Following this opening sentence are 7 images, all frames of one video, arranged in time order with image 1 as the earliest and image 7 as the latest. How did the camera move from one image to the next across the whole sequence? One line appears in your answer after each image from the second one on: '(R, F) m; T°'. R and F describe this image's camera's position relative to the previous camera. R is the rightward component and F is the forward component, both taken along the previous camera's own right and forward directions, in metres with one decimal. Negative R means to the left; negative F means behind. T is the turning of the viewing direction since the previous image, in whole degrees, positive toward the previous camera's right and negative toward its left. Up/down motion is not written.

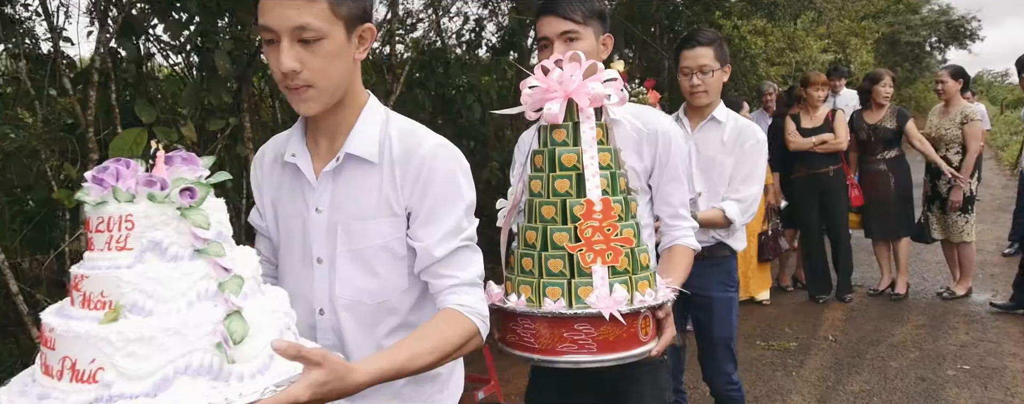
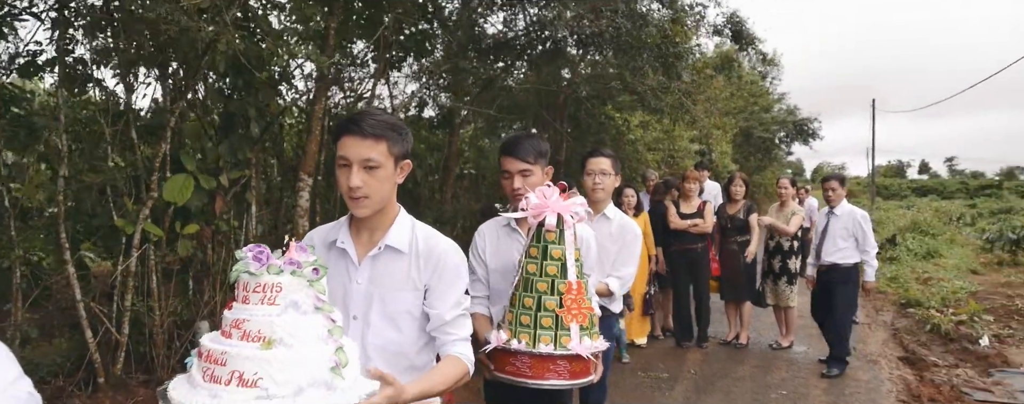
(-0.3, -0.6) m; +11°
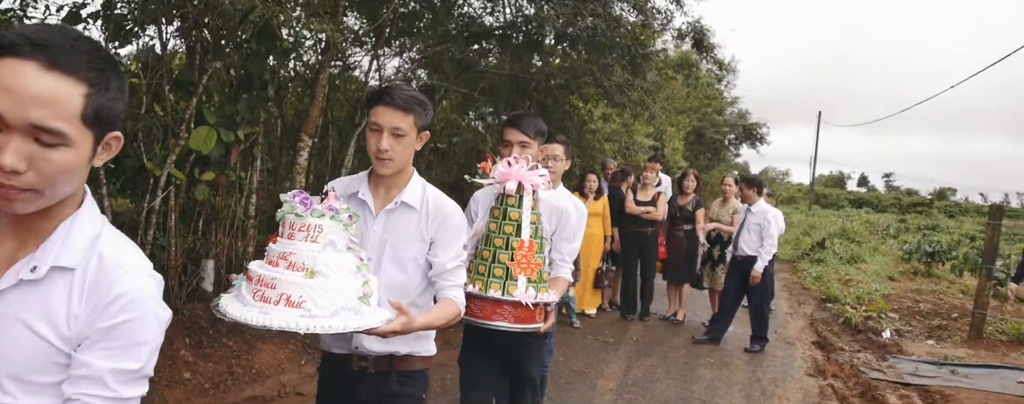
(-0.2, -0.4) m; +5°
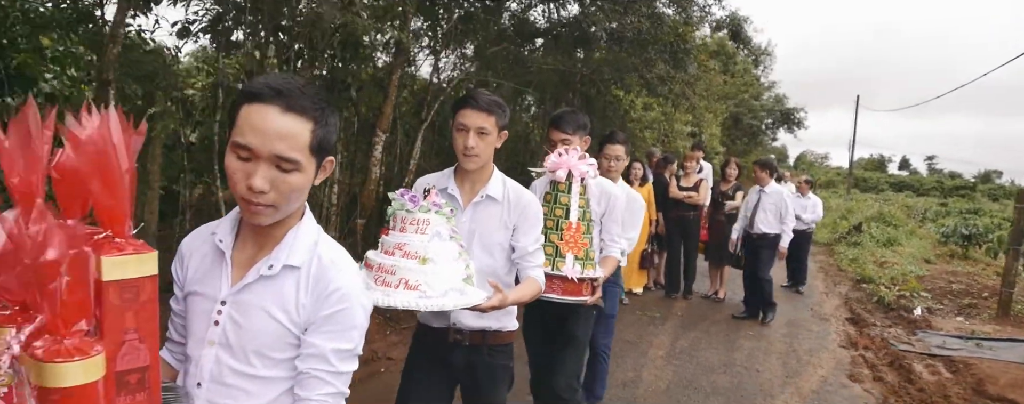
(-0.2, -0.5) m; -3°
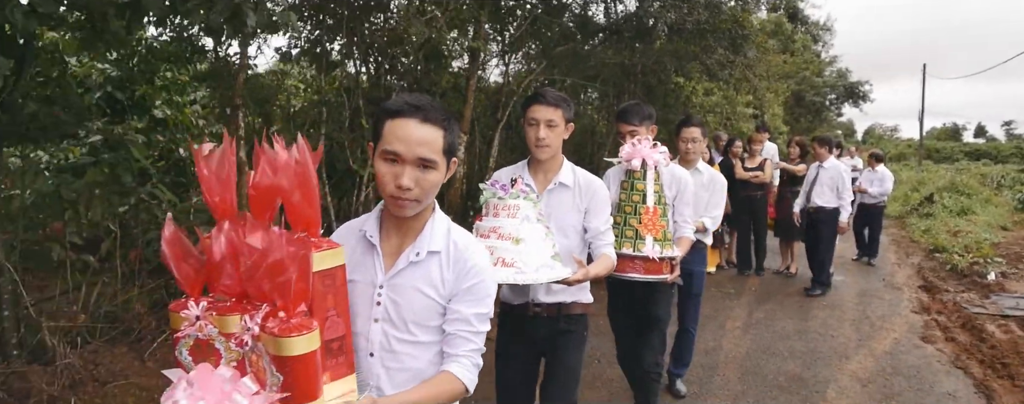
(-0.2, -0.5) m; -6°
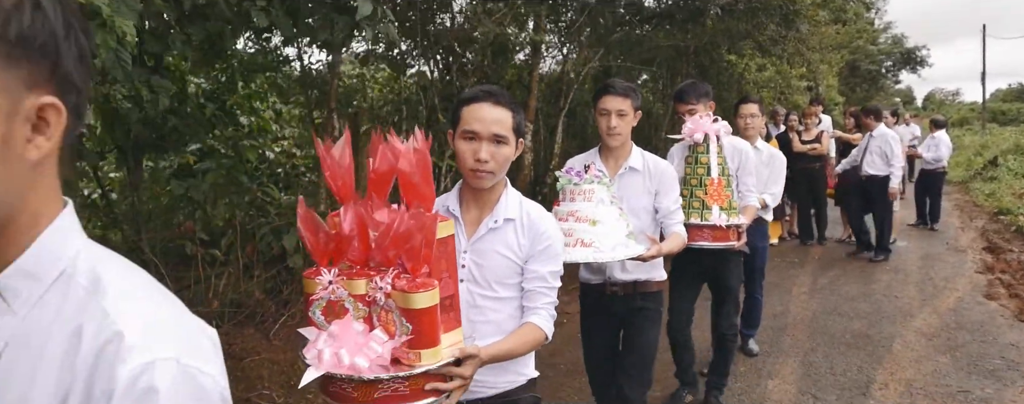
(-0.3, -0.5) m; -4°
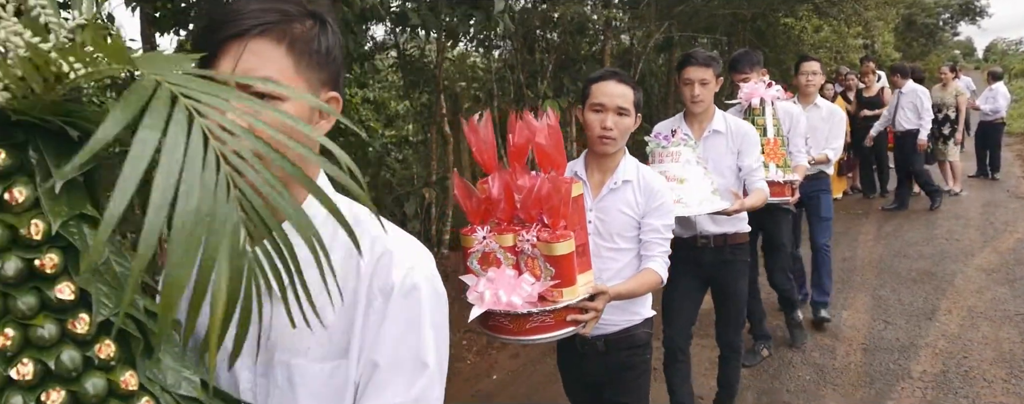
(-0.6, -0.7) m; -4°
